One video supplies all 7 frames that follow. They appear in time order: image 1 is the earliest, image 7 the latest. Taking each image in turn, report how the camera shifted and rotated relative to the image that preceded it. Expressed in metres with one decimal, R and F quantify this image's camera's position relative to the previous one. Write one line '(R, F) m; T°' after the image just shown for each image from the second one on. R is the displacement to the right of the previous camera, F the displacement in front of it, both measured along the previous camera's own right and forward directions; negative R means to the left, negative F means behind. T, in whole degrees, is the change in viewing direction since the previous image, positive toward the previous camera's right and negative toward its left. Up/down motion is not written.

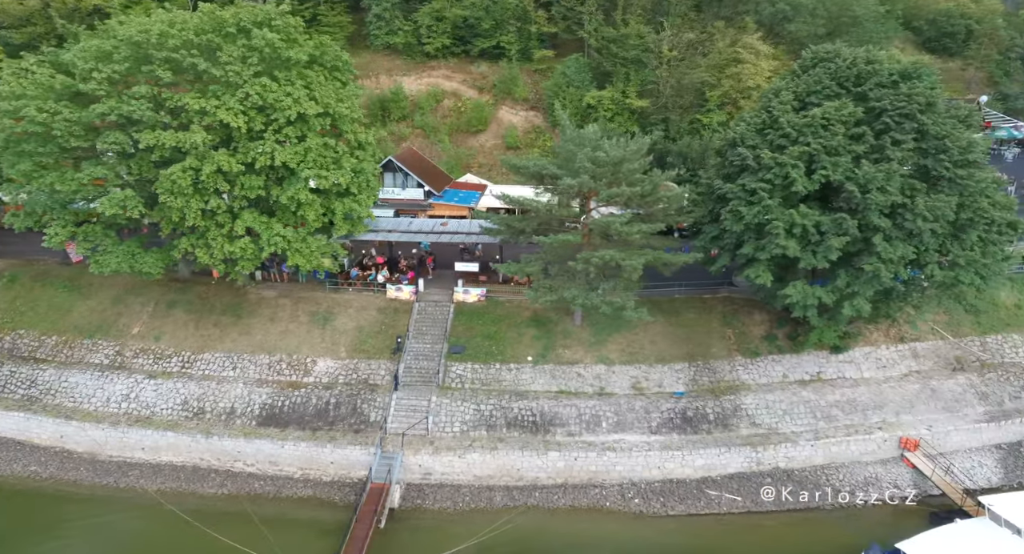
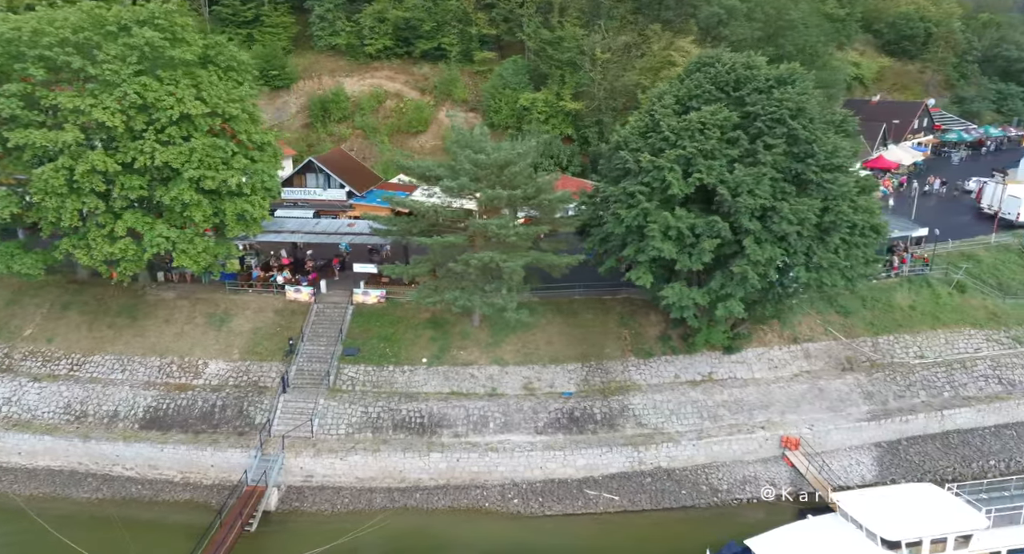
(+3.5, -0.2) m; +1°
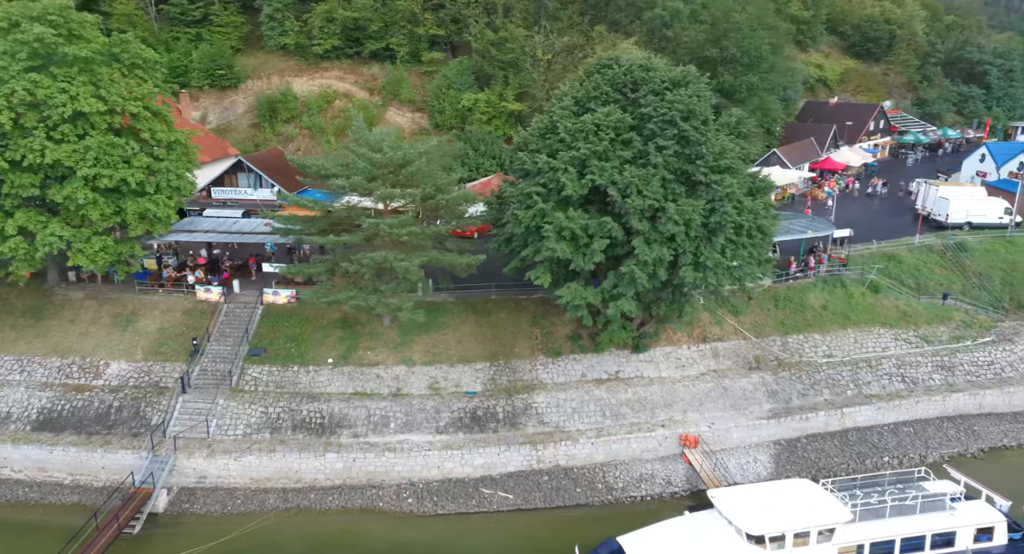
(+3.1, -0.1) m; +1°
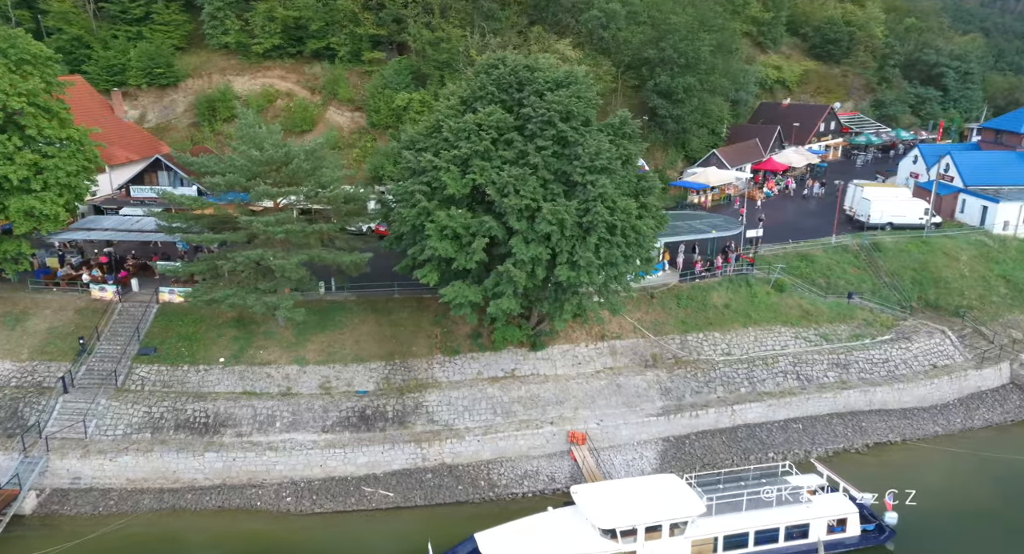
(+3.6, -0.1) m; +1°
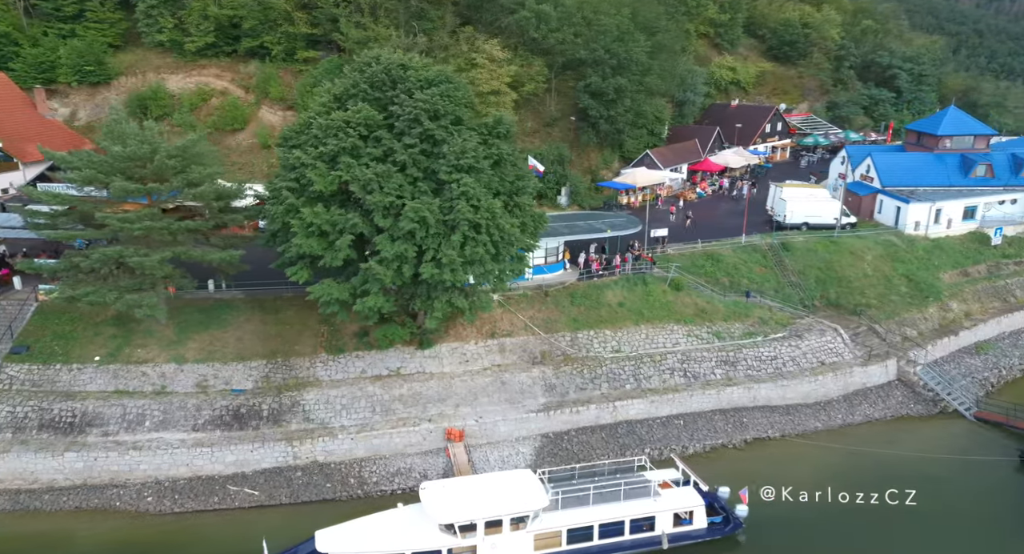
(+4.0, -0.1) m; +2°
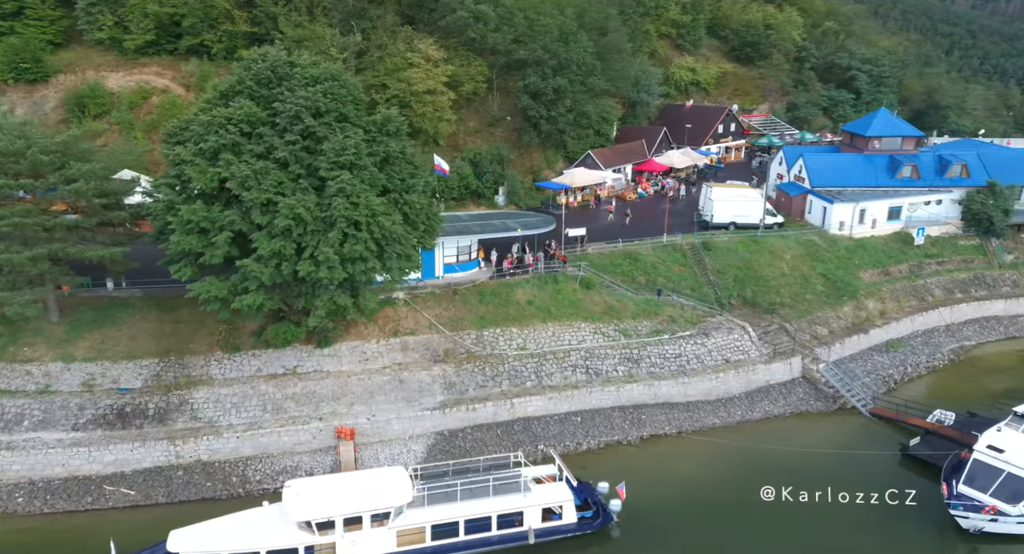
(+3.6, -0.1) m; +1°
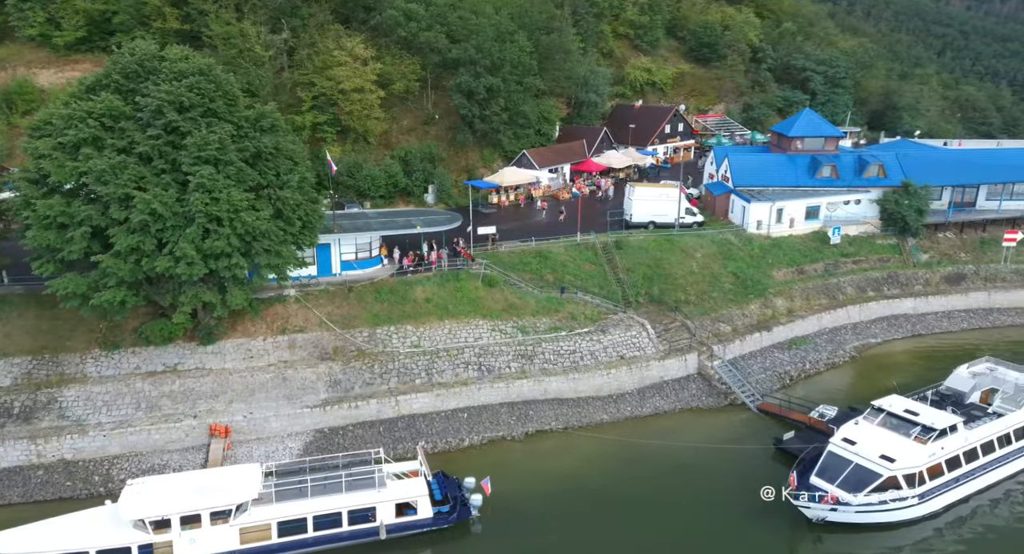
(+4.1, 0.0) m; +1°
